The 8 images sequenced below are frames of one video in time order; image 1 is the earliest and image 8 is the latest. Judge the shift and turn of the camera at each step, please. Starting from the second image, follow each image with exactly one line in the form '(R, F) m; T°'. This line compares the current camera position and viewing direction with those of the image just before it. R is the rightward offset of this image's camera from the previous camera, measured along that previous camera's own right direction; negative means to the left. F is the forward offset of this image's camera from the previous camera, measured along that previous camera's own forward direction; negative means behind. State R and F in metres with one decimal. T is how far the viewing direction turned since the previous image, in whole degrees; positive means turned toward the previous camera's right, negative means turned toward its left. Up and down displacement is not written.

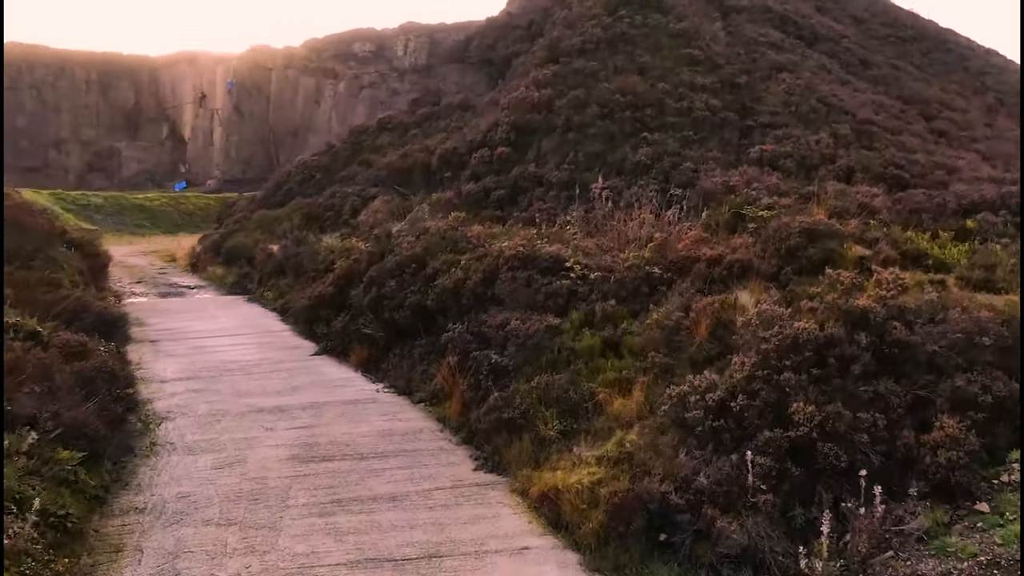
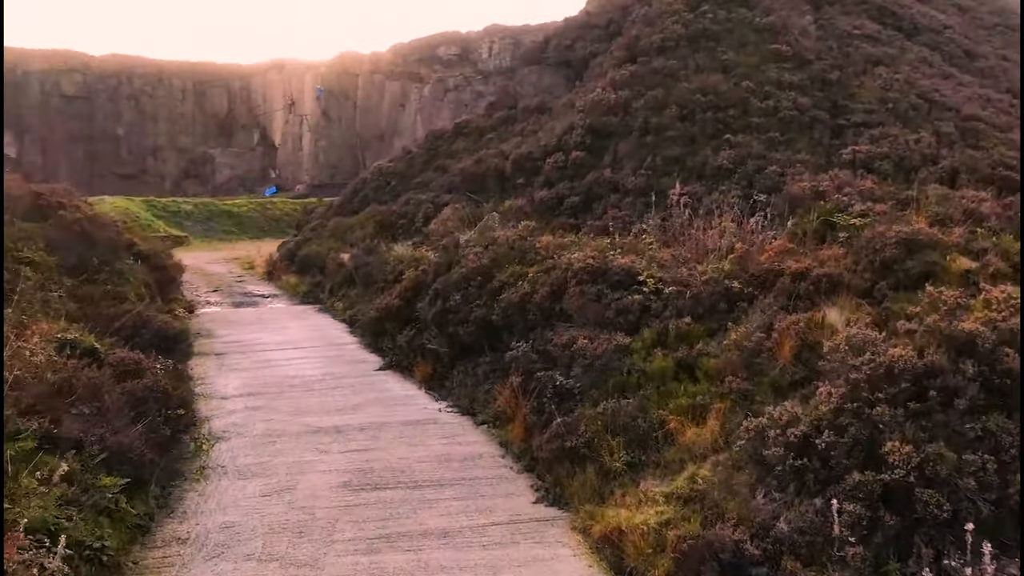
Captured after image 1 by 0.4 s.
(+0.2, +0.6) m; -5°
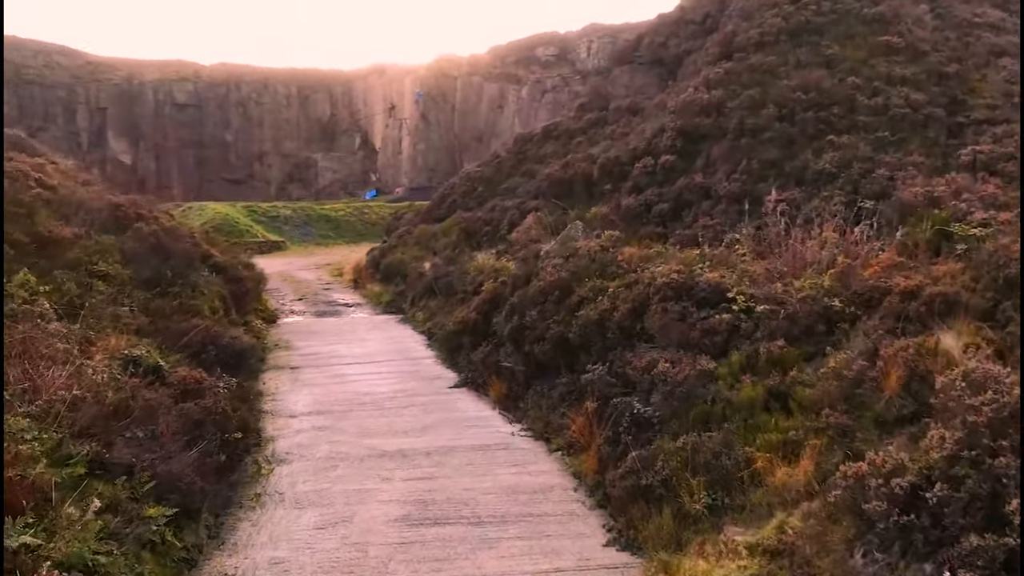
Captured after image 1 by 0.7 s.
(+0.3, +0.6) m; -6°
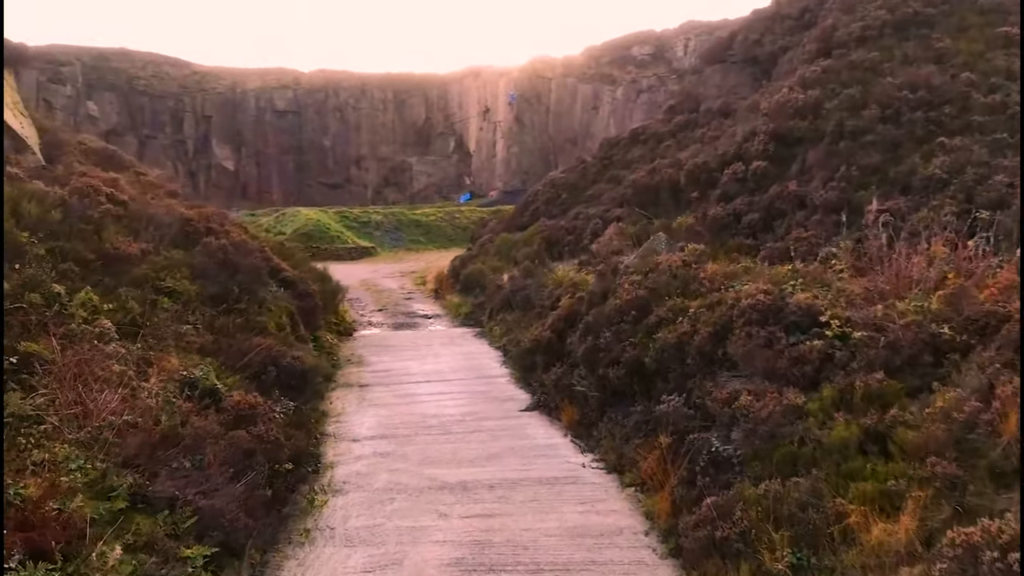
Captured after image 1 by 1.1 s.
(+0.3, +0.6) m; -6°
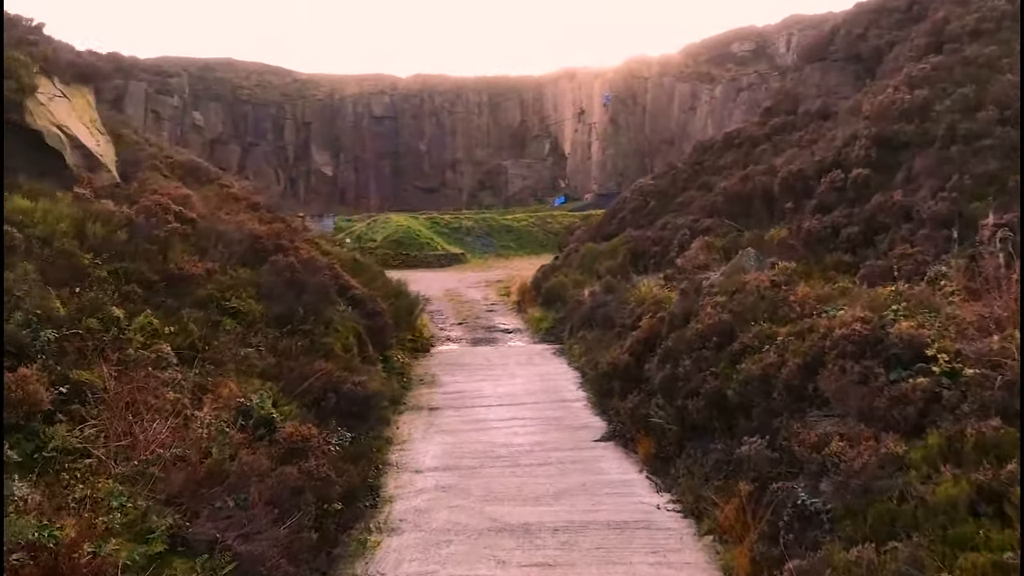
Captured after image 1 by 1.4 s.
(+0.3, +0.6) m; -6°
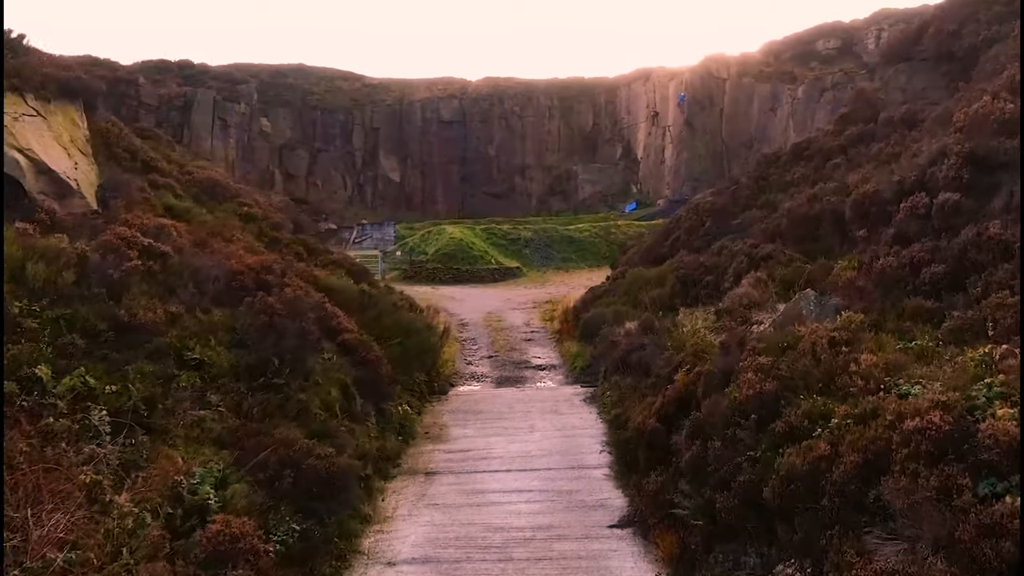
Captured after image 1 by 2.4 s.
(+0.7, +1.7) m; -5°
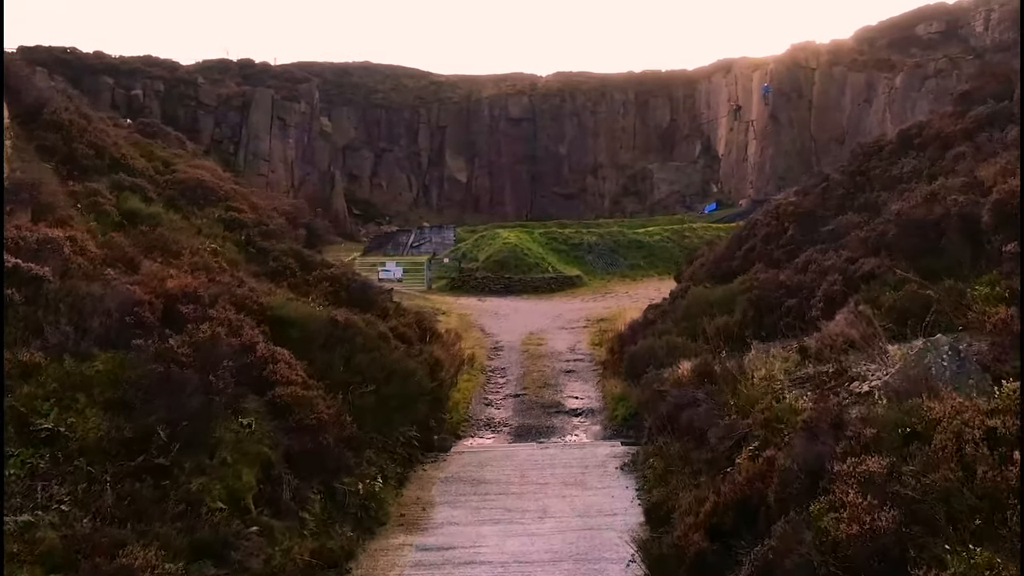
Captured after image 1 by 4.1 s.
(+0.7, +2.9) m; -5°
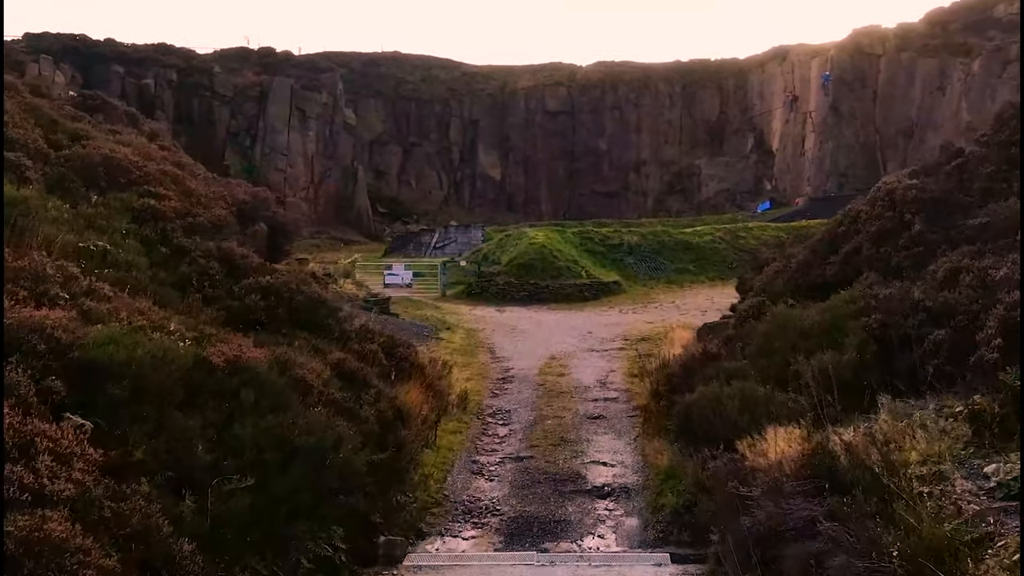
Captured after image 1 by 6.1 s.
(+0.4, +3.7) m; -3°
